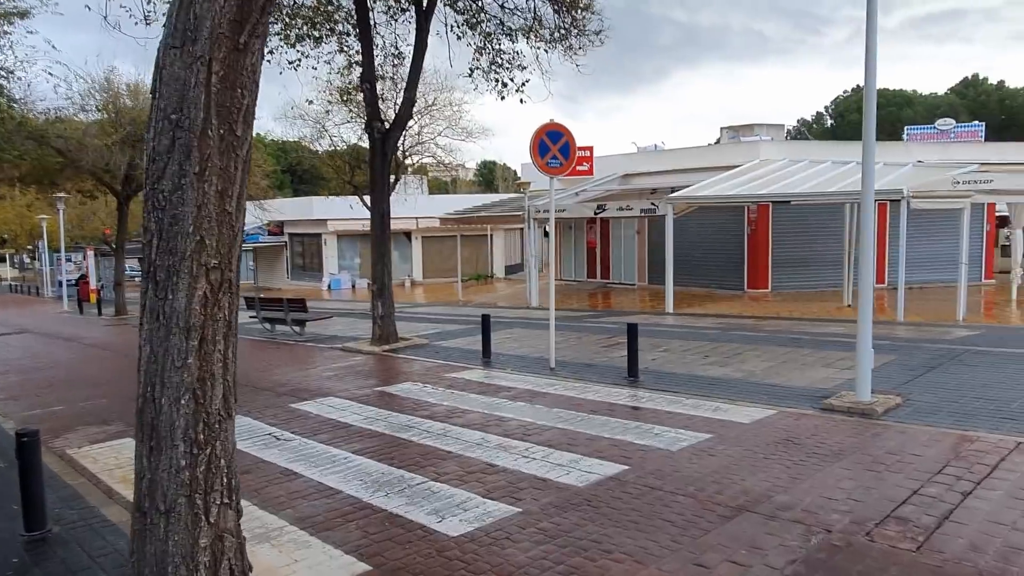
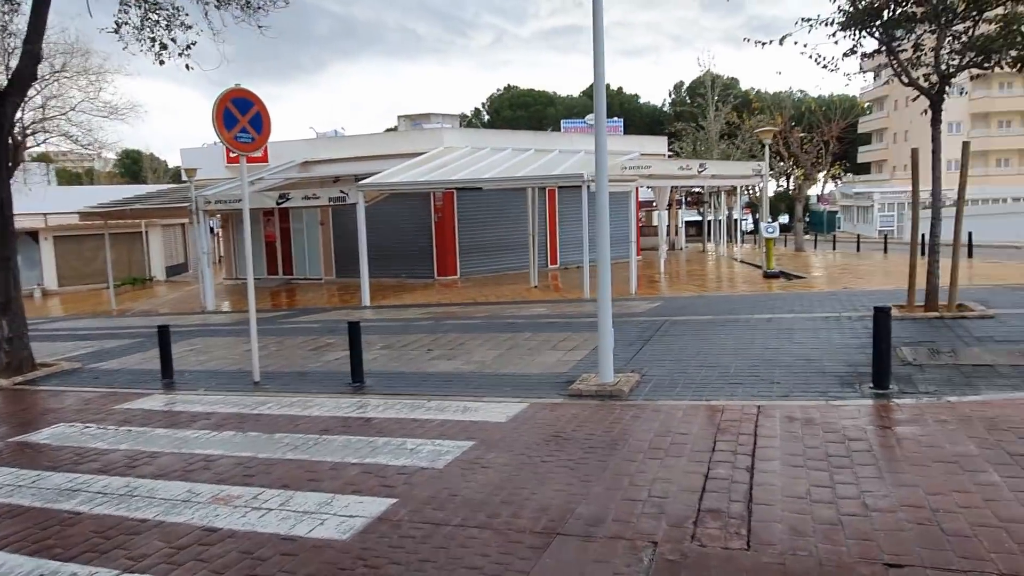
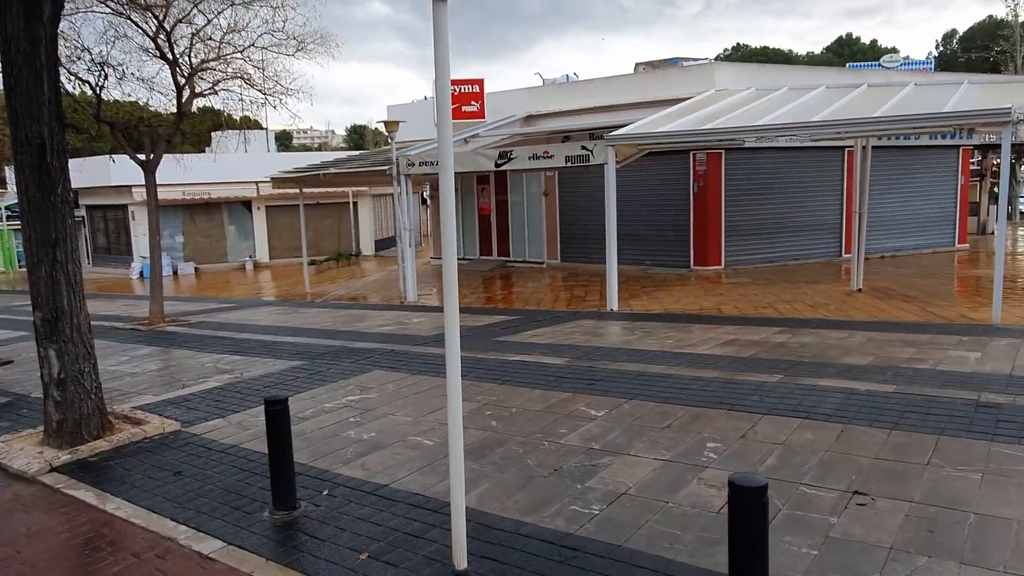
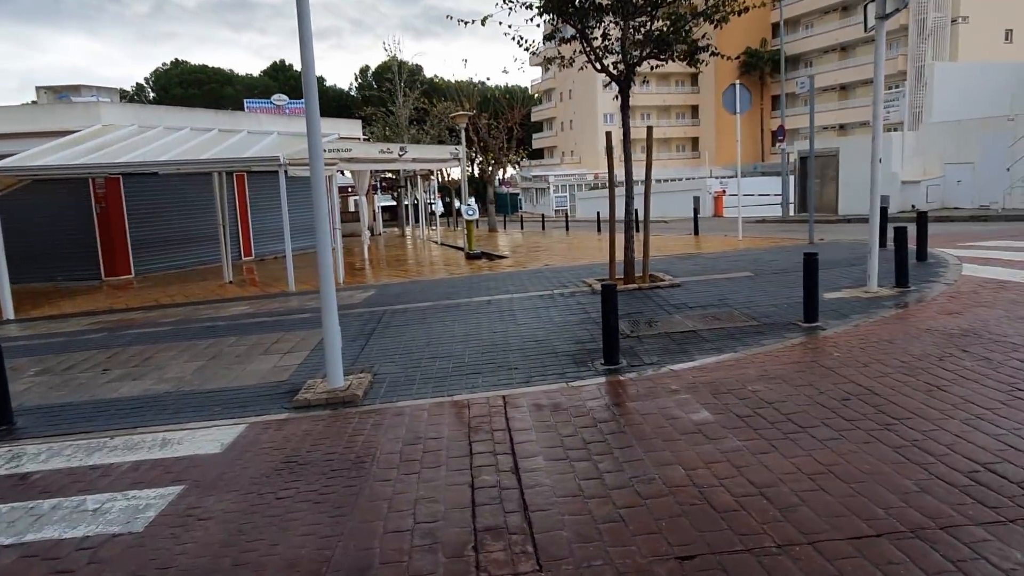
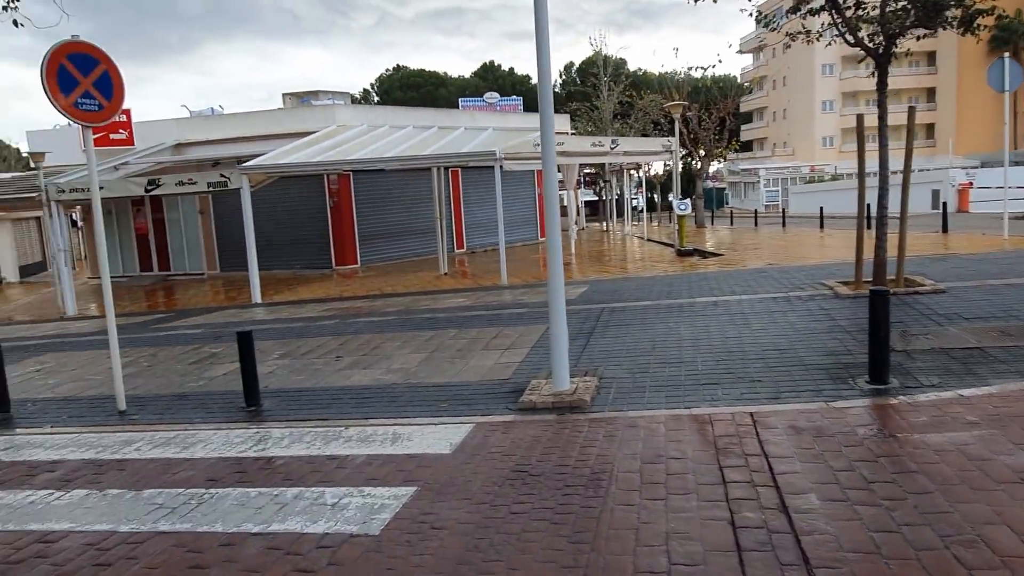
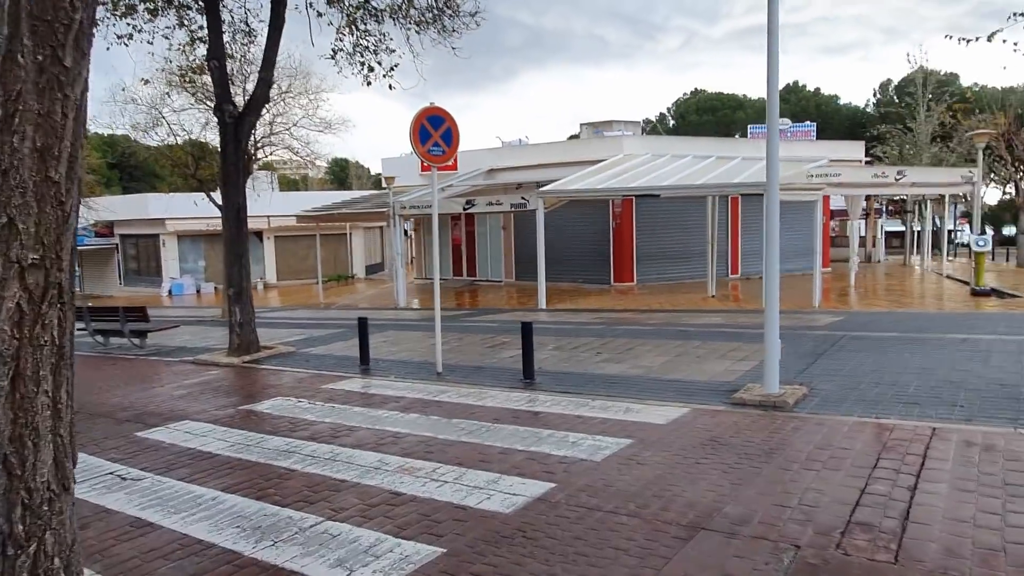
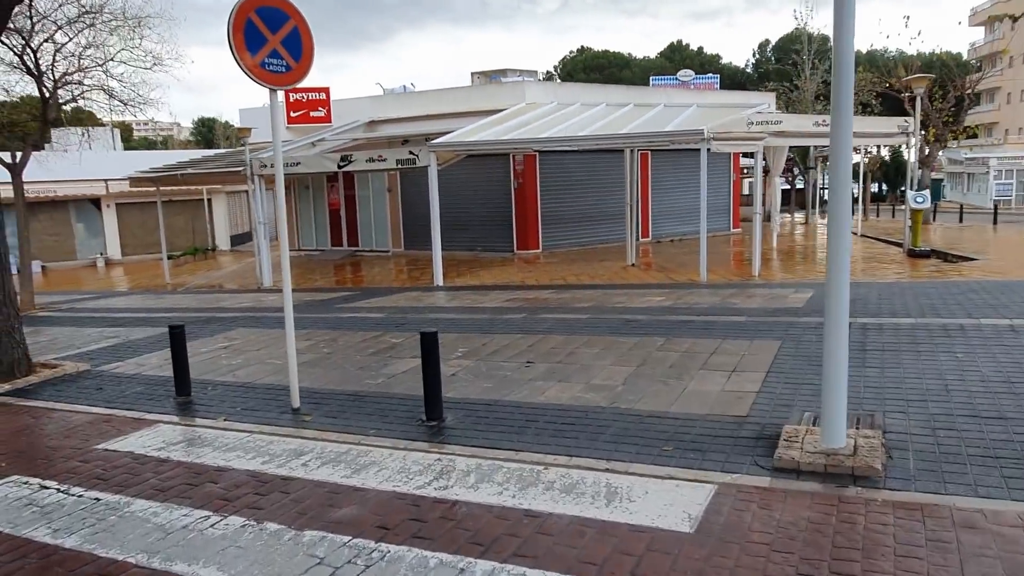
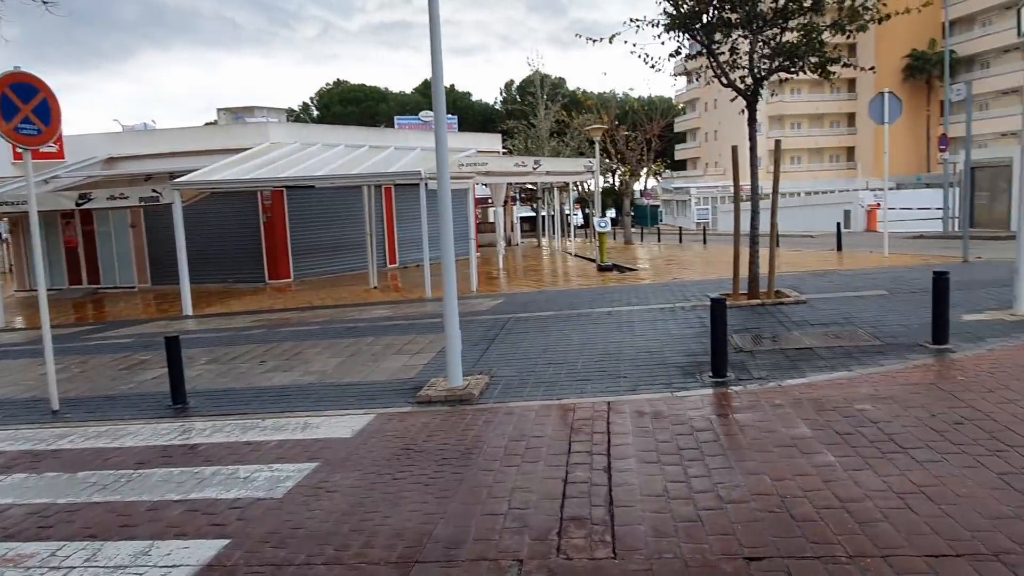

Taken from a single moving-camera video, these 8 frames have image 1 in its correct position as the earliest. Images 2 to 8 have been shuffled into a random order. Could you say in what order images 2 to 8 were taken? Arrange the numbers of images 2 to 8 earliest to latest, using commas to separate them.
6, 2, 8, 4, 5, 7, 3
